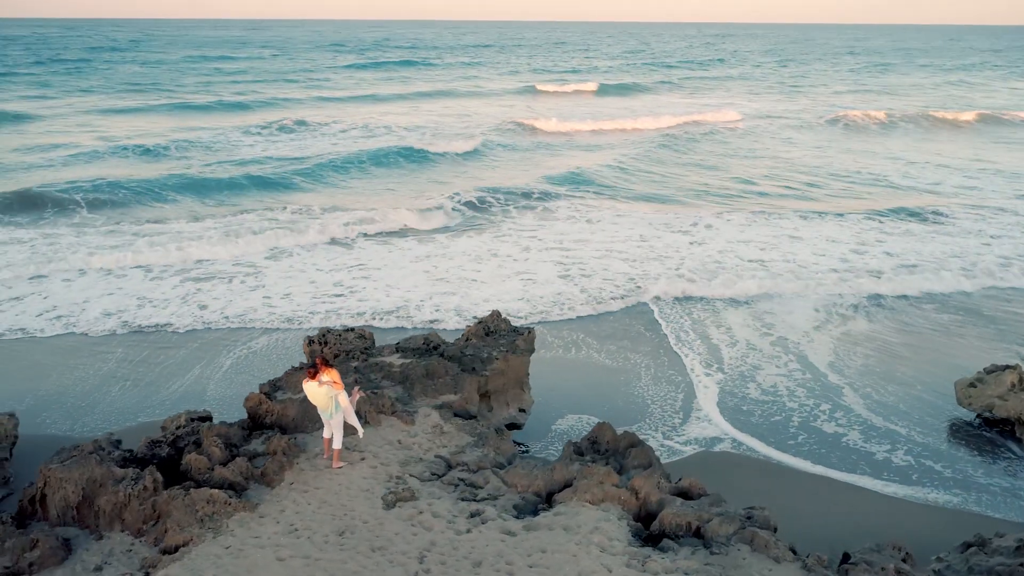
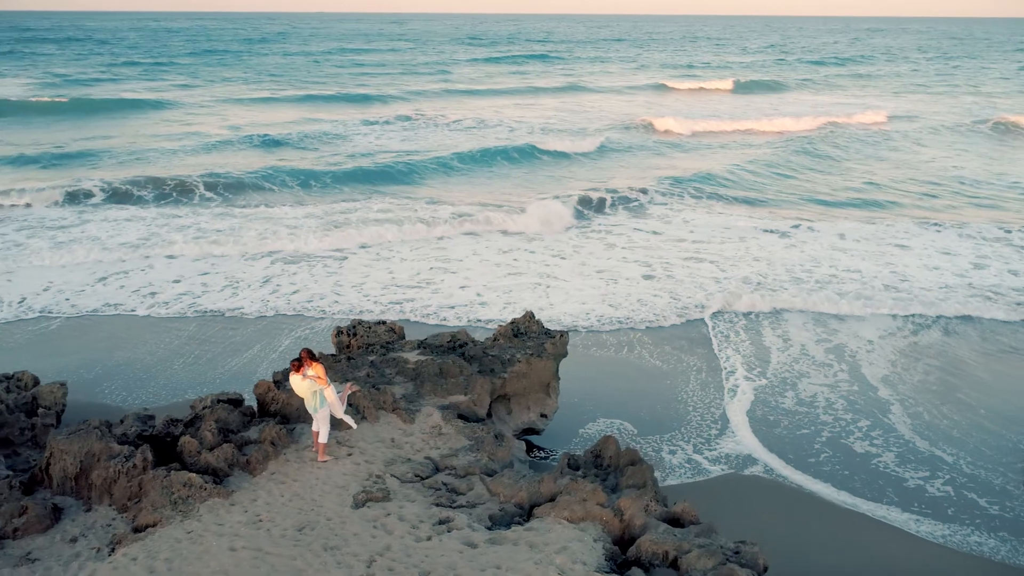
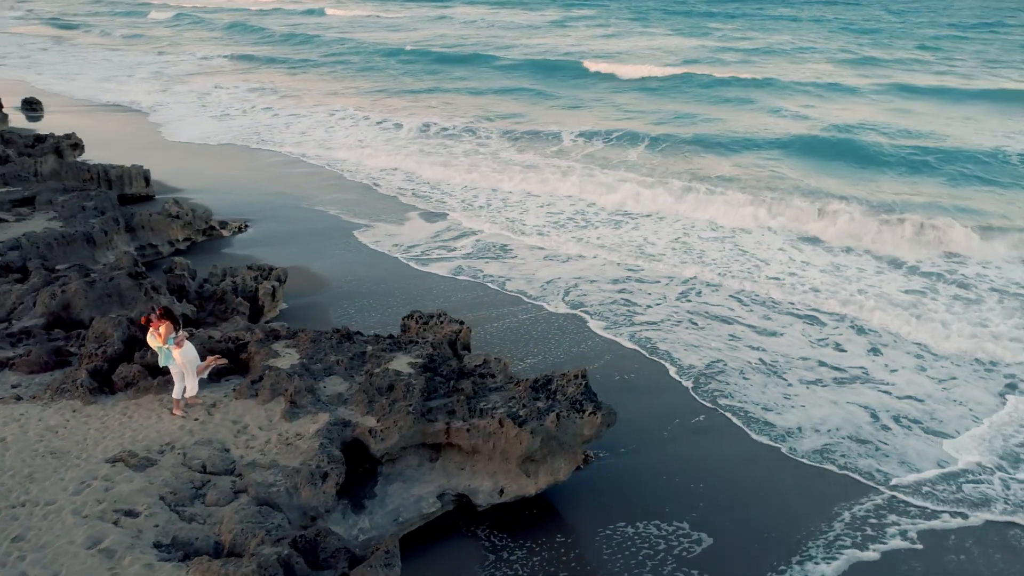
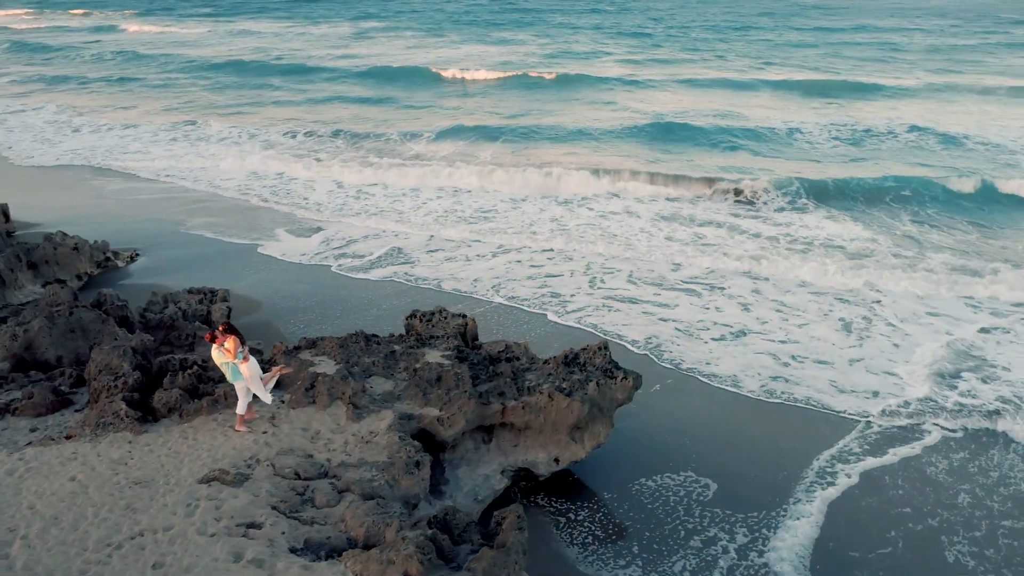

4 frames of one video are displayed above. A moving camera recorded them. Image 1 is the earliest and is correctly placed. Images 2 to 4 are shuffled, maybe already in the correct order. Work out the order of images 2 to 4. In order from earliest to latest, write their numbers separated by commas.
2, 4, 3
